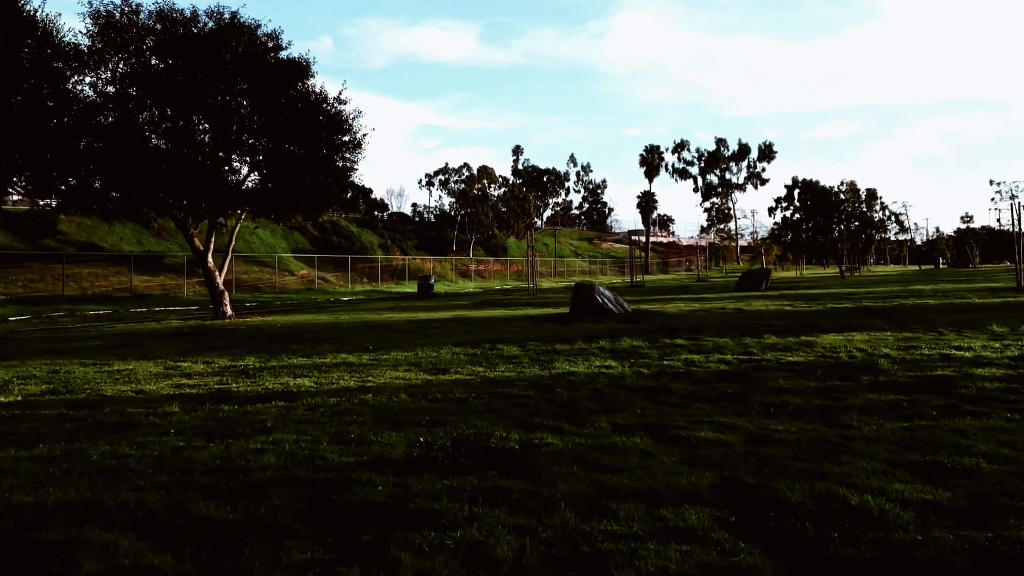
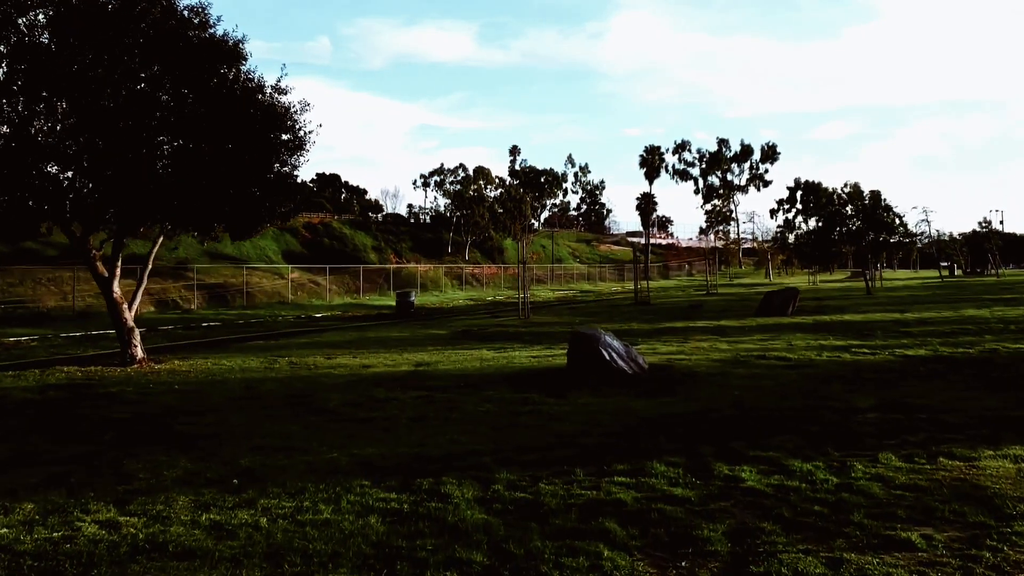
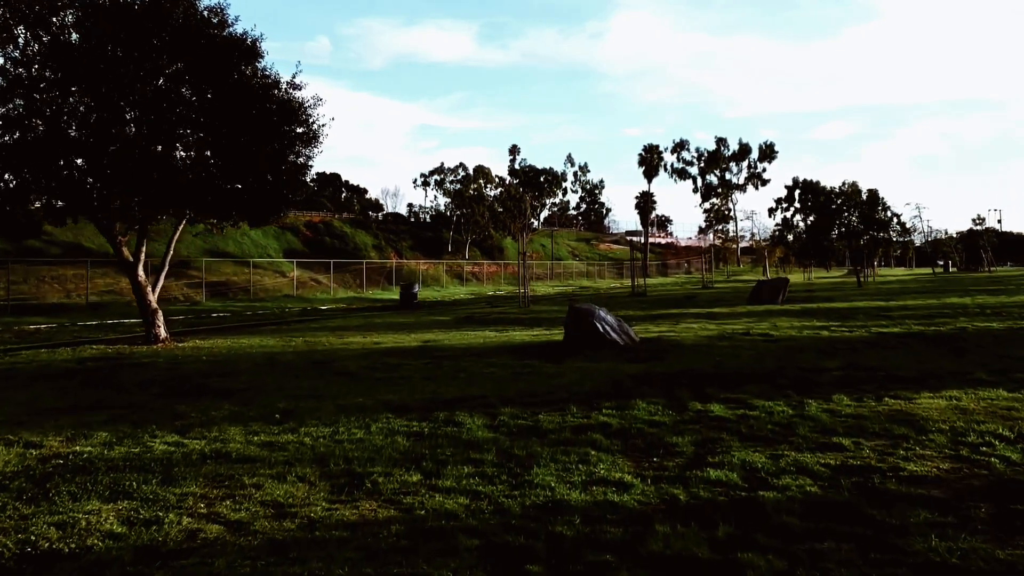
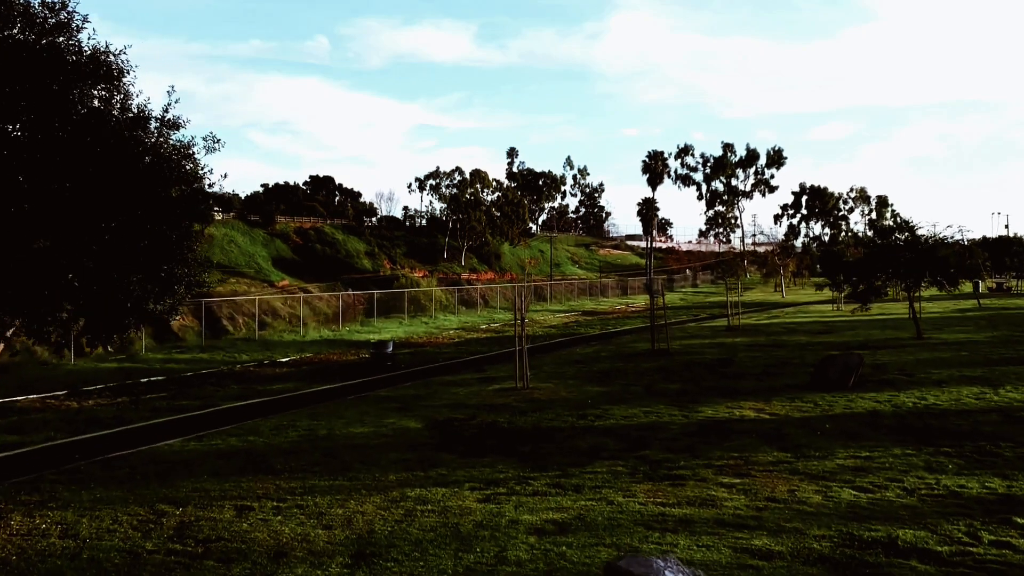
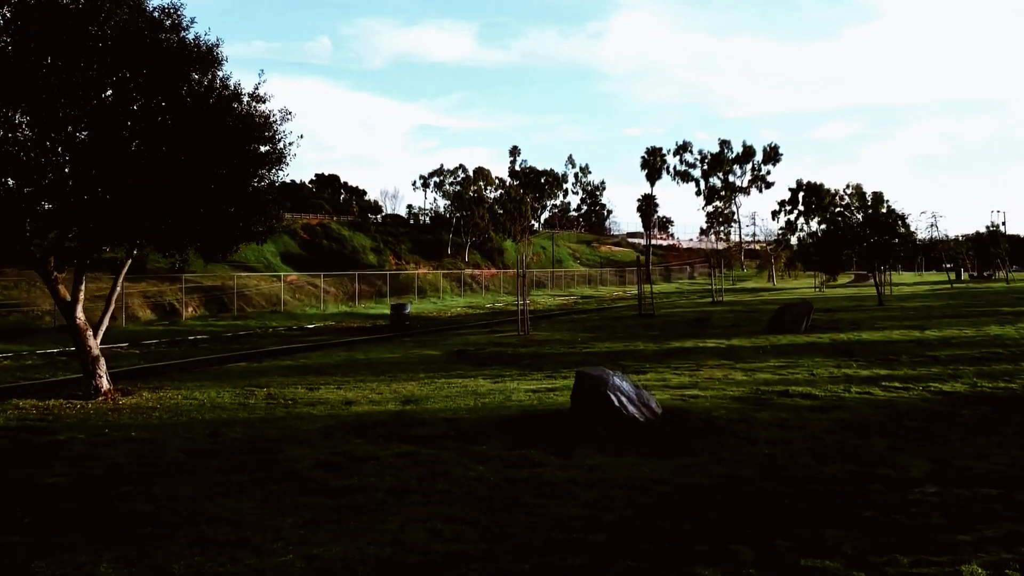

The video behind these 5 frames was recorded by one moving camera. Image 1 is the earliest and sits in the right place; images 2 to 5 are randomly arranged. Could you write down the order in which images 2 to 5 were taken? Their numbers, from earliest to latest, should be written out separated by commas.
3, 2, 5, 4
